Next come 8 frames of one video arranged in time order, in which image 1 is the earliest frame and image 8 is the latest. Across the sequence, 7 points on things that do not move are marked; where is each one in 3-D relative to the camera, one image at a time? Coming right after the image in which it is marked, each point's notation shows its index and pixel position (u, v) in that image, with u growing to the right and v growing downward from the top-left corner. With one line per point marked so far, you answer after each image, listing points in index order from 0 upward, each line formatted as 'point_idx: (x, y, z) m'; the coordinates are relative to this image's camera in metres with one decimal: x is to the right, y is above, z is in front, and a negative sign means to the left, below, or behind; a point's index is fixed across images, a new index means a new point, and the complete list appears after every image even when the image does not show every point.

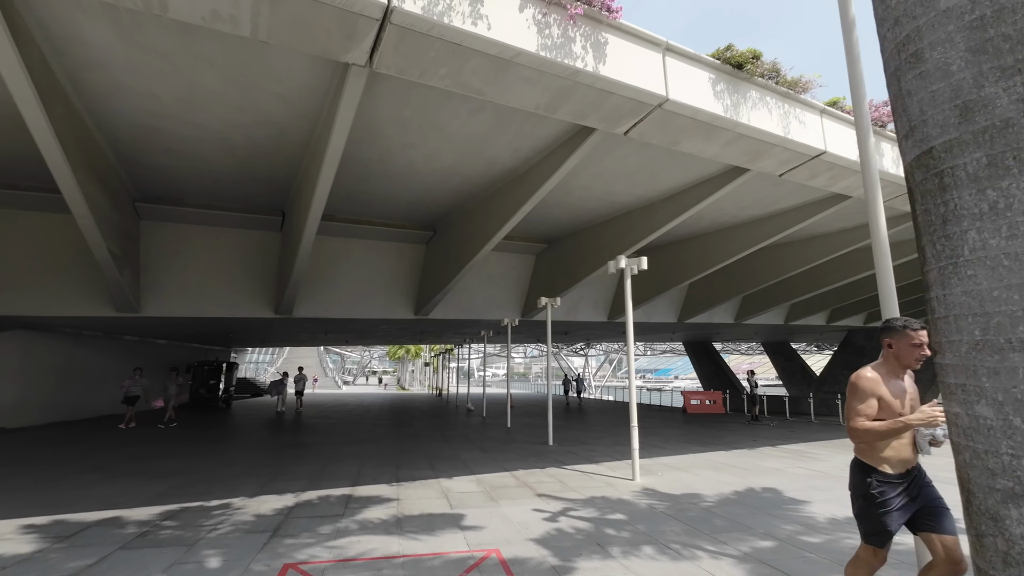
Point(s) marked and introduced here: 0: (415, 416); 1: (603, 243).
0: (-3.8, -5.1, +19.3) m
1: (+2.8, +1.4, +15.3) m
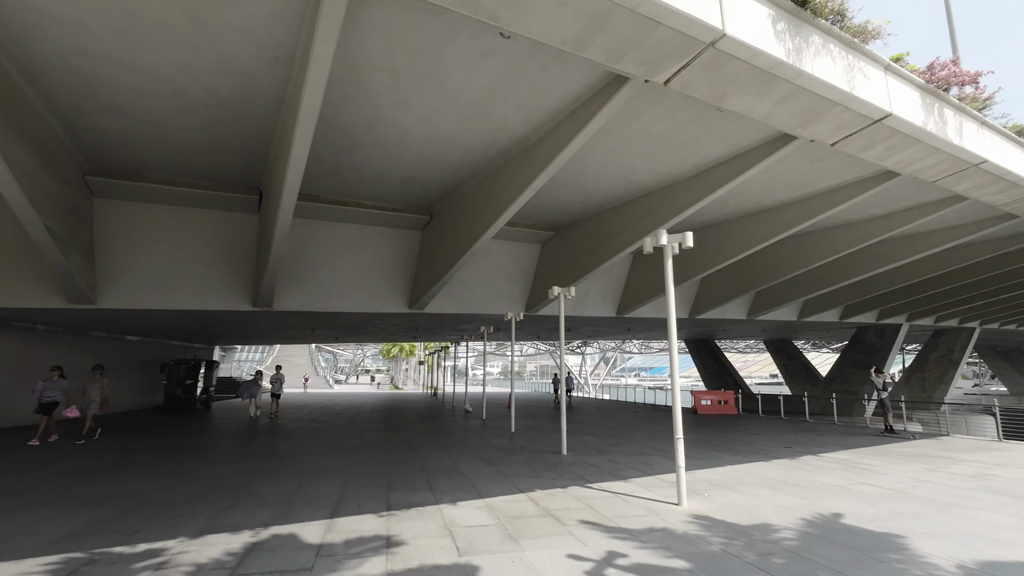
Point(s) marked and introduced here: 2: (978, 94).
0: (-3.7, -4.8, +17.8) m
1: (+3.0, +1.7, +13.8) m
2: (+9.4, +3.9, +9.9) m
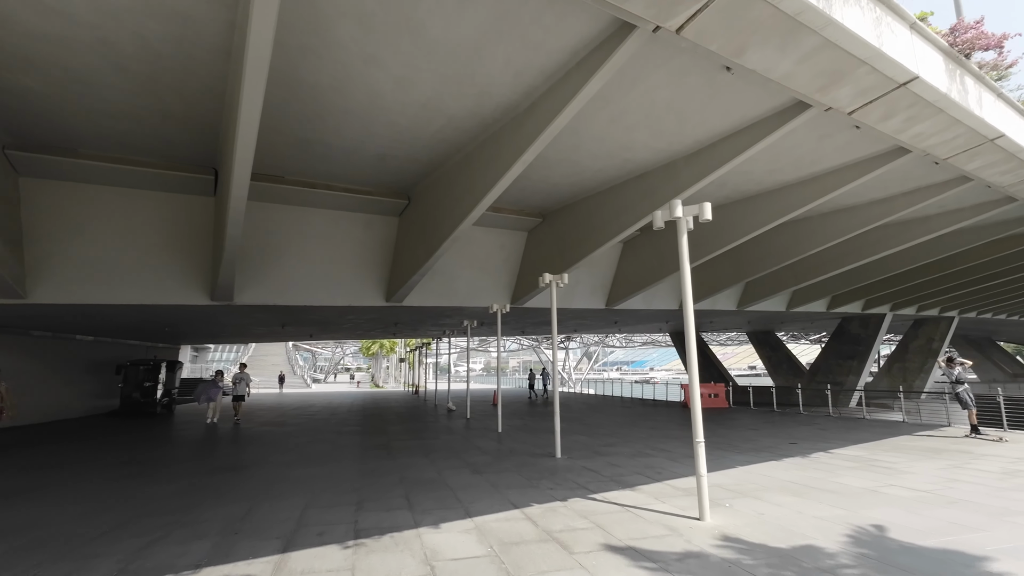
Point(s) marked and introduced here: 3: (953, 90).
0: (-4.2, -4.5, +16.7) m
1: (+2.6, +2.0, +12.9) m
2: (+9.2, +4.3, +9.2) m
3: (+7.5, +3.4, +8.3) m
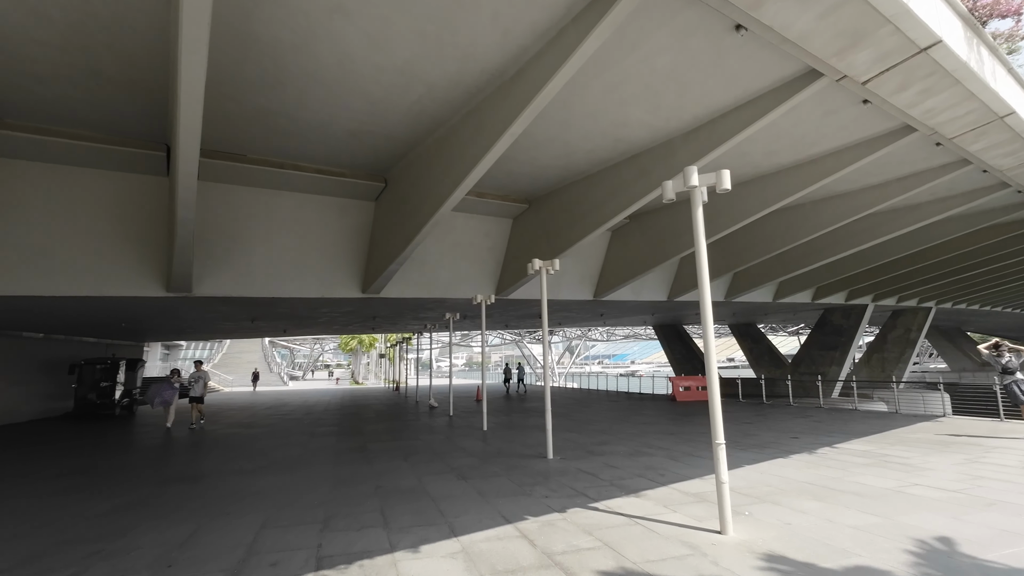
0: (-4.7, -4.2, +15.8) m
1: (+2.2, +2.3, +12.2) m
2: (+8.9, +4.5, +8.7) m
3: (+7.3, +3.6, +7.7) m
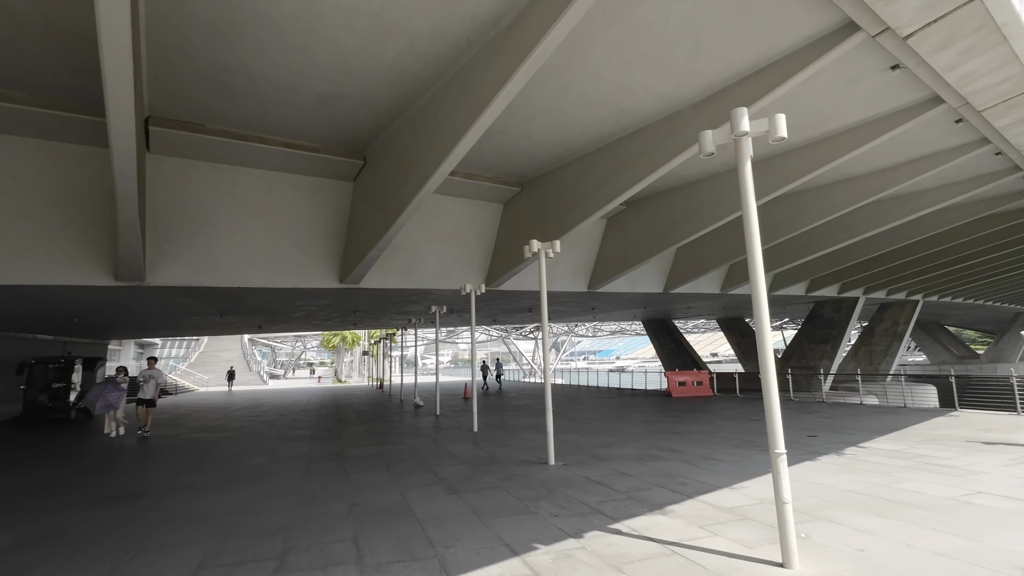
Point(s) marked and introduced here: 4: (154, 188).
0: (-5.0, -4.0, +14.6) m
1: (+2.0, +2.6, +11.2) m
2: (+8.8, +4.8, +7.9) m
3: (+7.2, +3.9, +6.9) m
4: (-7.0, +2.0, +9.6) m
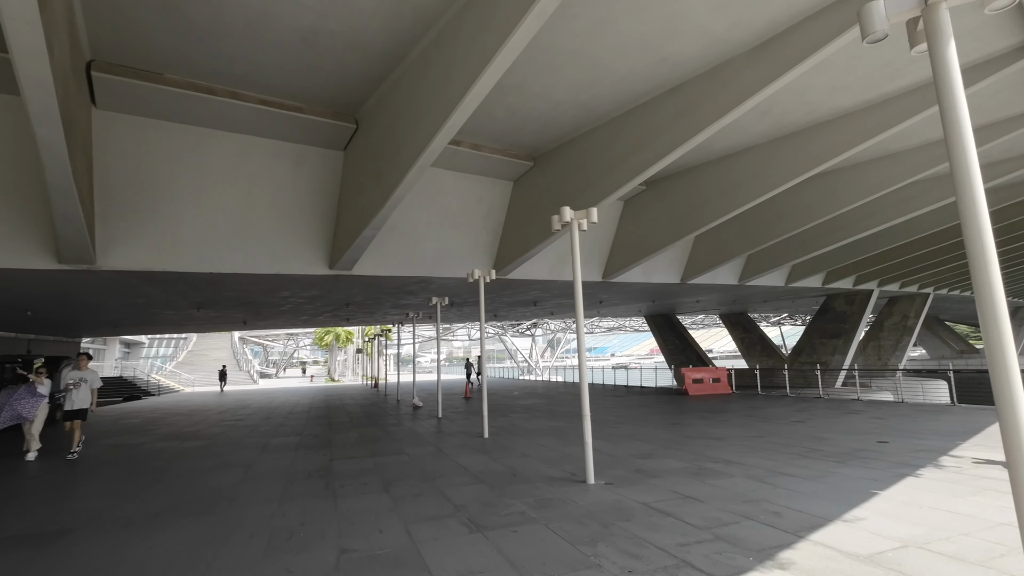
0: (-4.7, -3.7, +13.1) m
1: (+2.3, +2.9, +9.8) m
2: (+9.2, +5.2, +6.5) m
3: (+7.6, +4.2, +5.5) m
4: (-6.7, +2.2, +8.0) m
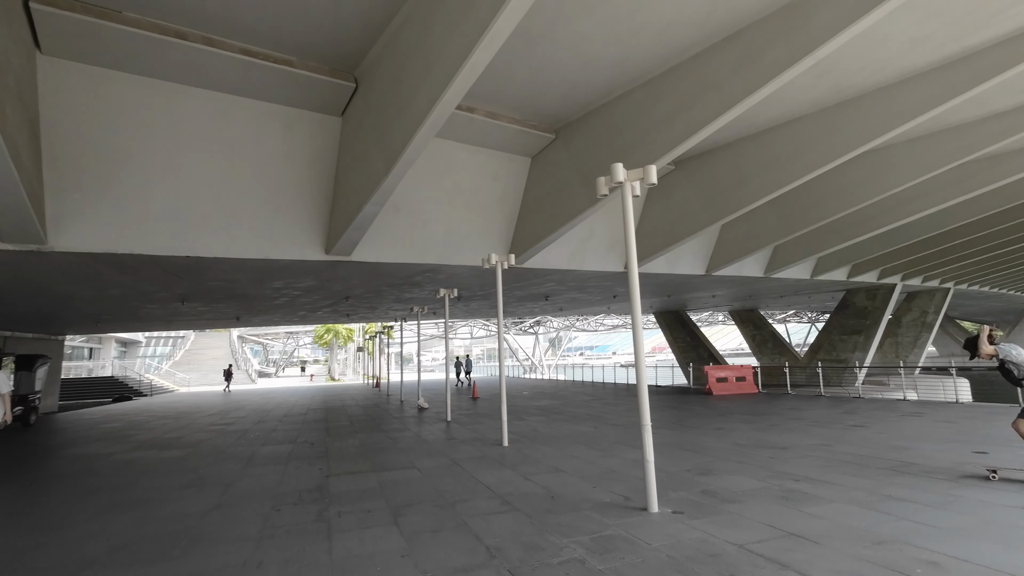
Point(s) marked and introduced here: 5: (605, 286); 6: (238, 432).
0: (-4.2, -3.4, +11.8) m
1: (+2.7, +3.1, +8.4) m
2: (+9.6, +5.4, +5.2) m
3: (+8.0, +4.5, +4.2) m
4: (-6.3, +2.5, +6.7) m
5: (+3.6, +0.1, +19.0) m
6: (-6.8, -3.5, +12.0) m
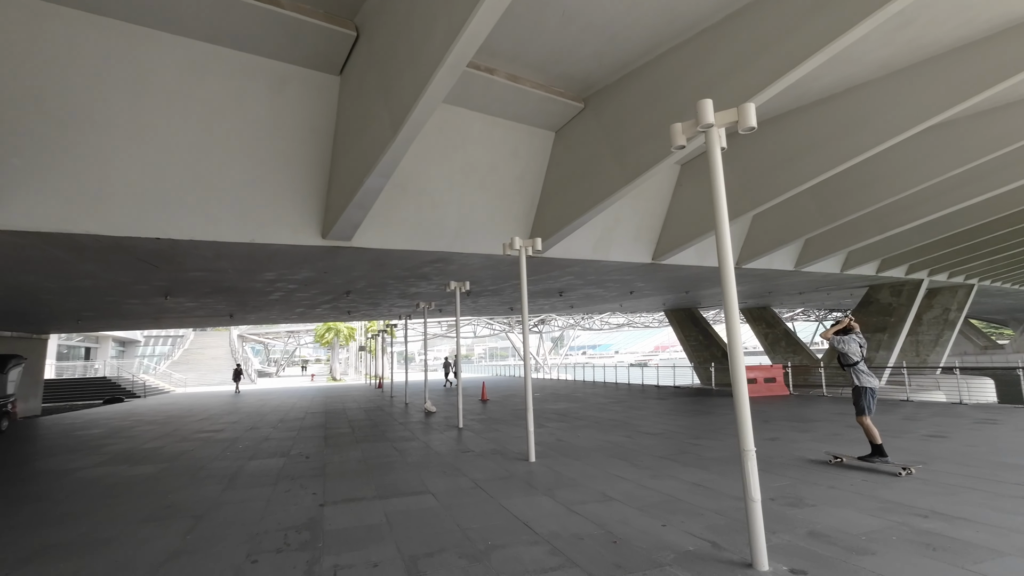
0: (-3.8, -3.2, +10.6) m
1: (+3.2, +3.3, +7.1) m
2: (+10.0, +5.6, +3.8) m
3: (+8.4, +4.6, +2.8) m
4: (-5.9, +2.6, +5.4) m
5: (+4.1, +0.3, +17.7) m
6: (-6.3, -3.4, +10.7) m
